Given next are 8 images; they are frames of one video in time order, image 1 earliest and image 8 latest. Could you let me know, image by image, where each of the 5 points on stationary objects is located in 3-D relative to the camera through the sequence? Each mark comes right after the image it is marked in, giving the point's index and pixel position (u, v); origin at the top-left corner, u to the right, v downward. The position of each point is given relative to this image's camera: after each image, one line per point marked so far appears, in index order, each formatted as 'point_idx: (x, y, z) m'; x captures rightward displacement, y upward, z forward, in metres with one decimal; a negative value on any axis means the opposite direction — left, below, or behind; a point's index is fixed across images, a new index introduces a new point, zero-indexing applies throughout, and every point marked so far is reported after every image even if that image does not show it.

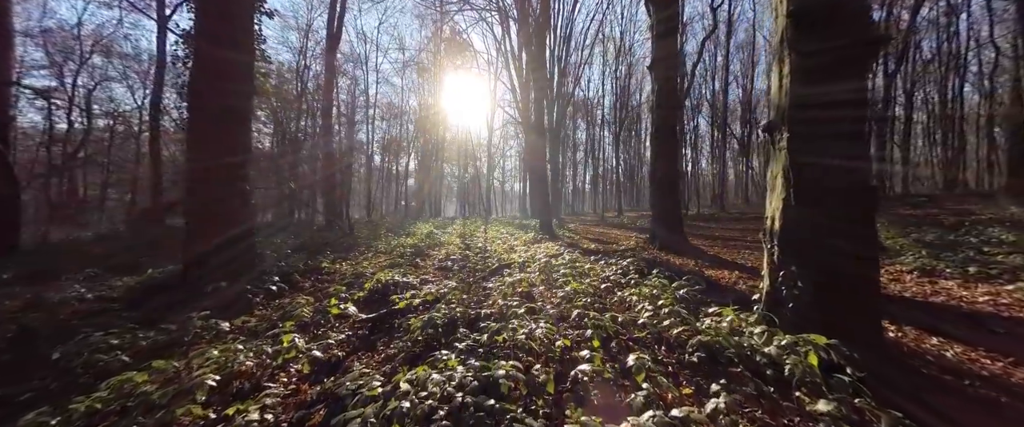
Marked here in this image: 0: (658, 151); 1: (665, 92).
0: (+4.0, +1.5, +9.5) m
1: (+4.1, +3.1, +9.3) m
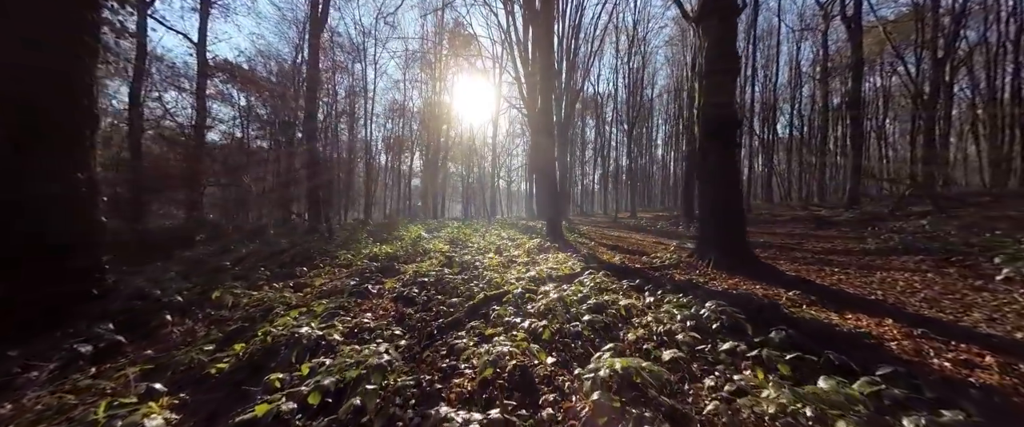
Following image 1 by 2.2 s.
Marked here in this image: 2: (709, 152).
0: (+4.0, +1.5, +7.0) m
1: (+4.0, +3.0, +6.8) m
2: (+4.0, +1.2, +6.9) m
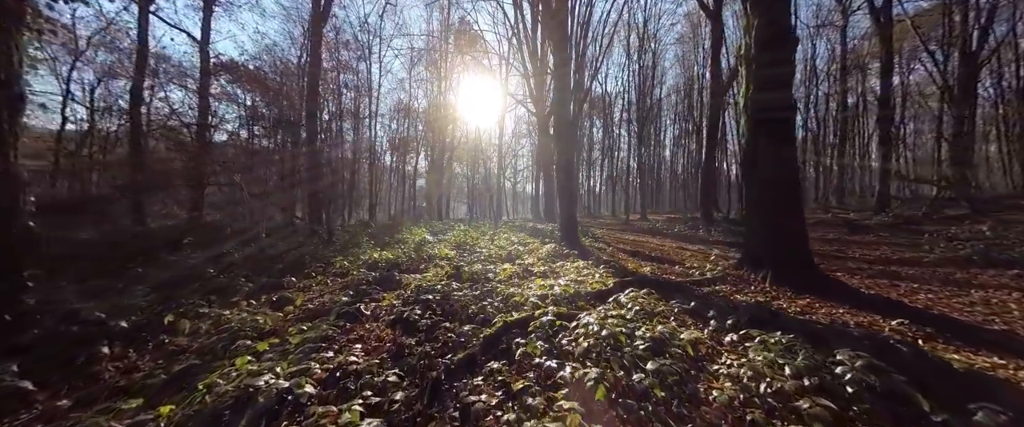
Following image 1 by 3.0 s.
0: (+4.3, +1.4, +6.0) m
1: (+4.4, +2.9, +5.8) m
2: (+4.3, +1.1, +5.9) m
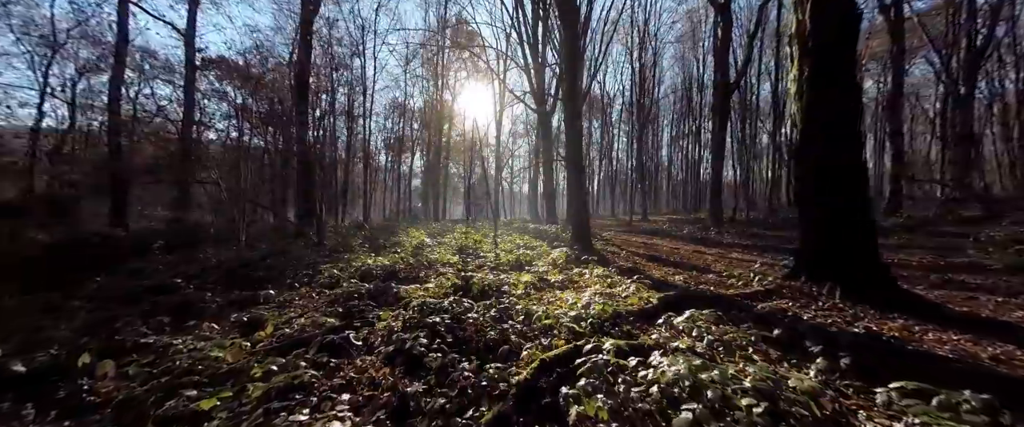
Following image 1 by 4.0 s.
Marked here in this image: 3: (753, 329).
0: (+4.6, +1.4, +5.2) m
1: (+4.6, +2.9, +5.0) m
2: (+4.6, +1.1, +5.1) m
3: (+2.4, -1.1, +3.3) m
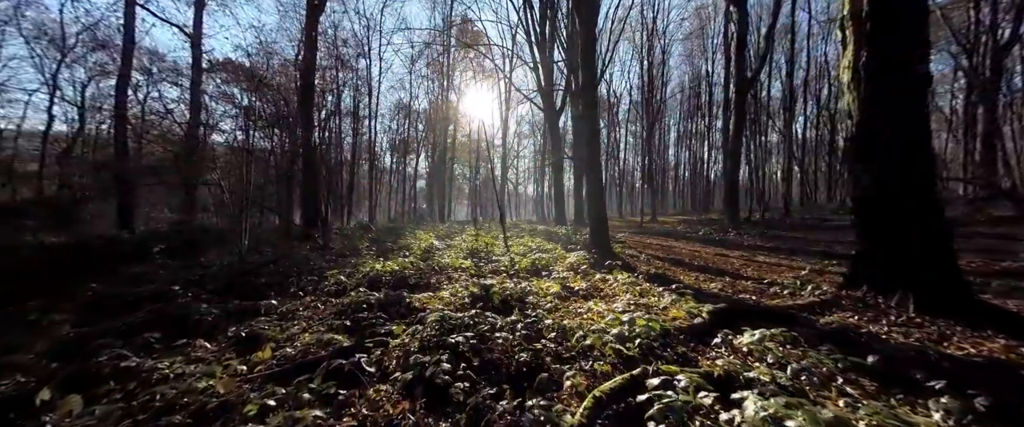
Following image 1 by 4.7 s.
0: (+4.9, +1.3, +4.7) m
1: (+5.0, +2.9, +4.5) m
2: (+4.9, +1.1, +4.6) m
3: (+2.7, -1.2, +2.8) m
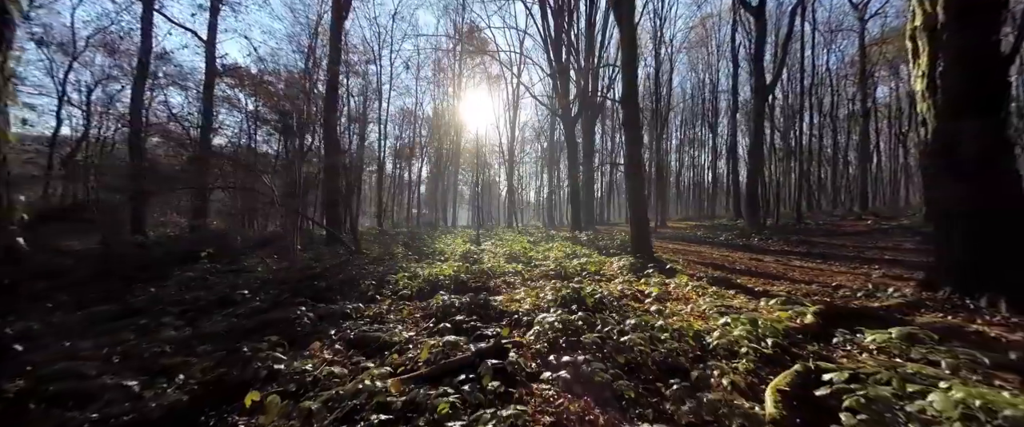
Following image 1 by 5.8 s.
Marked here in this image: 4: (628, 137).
0: (+6.2, +1.3, +4.8) m
1: (+6.2, +2.9, +4.6) m
2: (+6.2, +1.0, +4.7) m
3: (+3.9, -1.2, +2.9) m
4: (+3.3, +2.2, +9.6) m
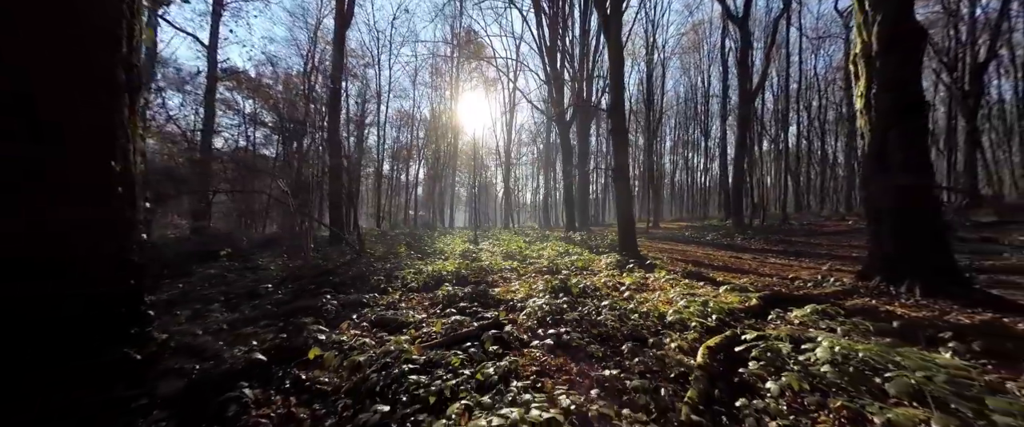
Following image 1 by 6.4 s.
0: (+6.1, +1.3, +5.6) m
1: (+6.1, +2.8, +5.5) m
2: (+6.1, +1.0, +5.5) m
3: (+3.9, -1.2, +3.7) m
4: (+3.2, +2.2, +10.3) m
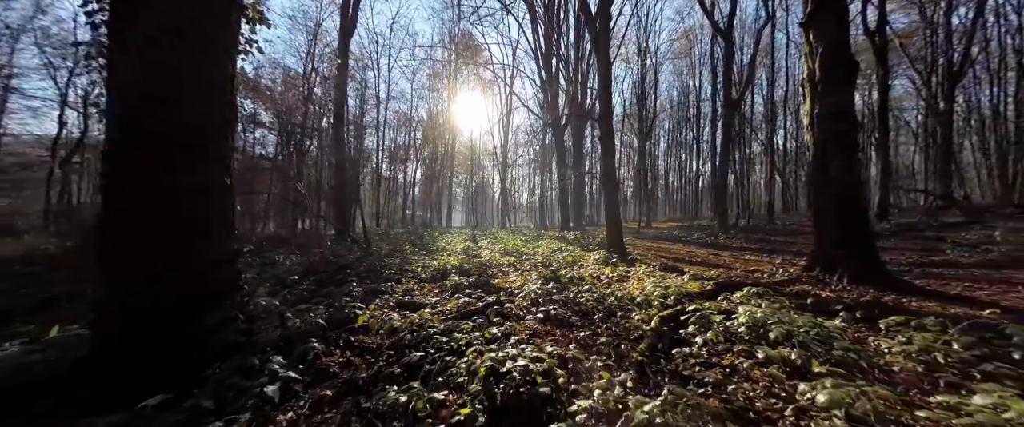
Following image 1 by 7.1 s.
0: (+6.1, +1.3, +6.6) m
1: (+6.1, +2.8, +6.5) m
2: (+6.1, +1.0, +6.6) m
3: (+3.9, -1.2, +4.7) m
4: (+3.1, +2.1, +11.3) m
